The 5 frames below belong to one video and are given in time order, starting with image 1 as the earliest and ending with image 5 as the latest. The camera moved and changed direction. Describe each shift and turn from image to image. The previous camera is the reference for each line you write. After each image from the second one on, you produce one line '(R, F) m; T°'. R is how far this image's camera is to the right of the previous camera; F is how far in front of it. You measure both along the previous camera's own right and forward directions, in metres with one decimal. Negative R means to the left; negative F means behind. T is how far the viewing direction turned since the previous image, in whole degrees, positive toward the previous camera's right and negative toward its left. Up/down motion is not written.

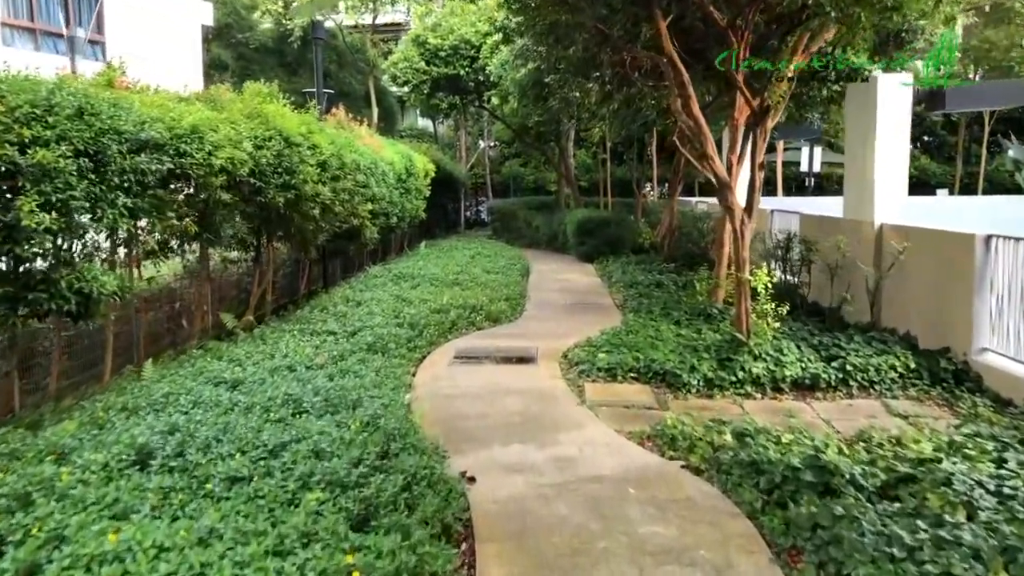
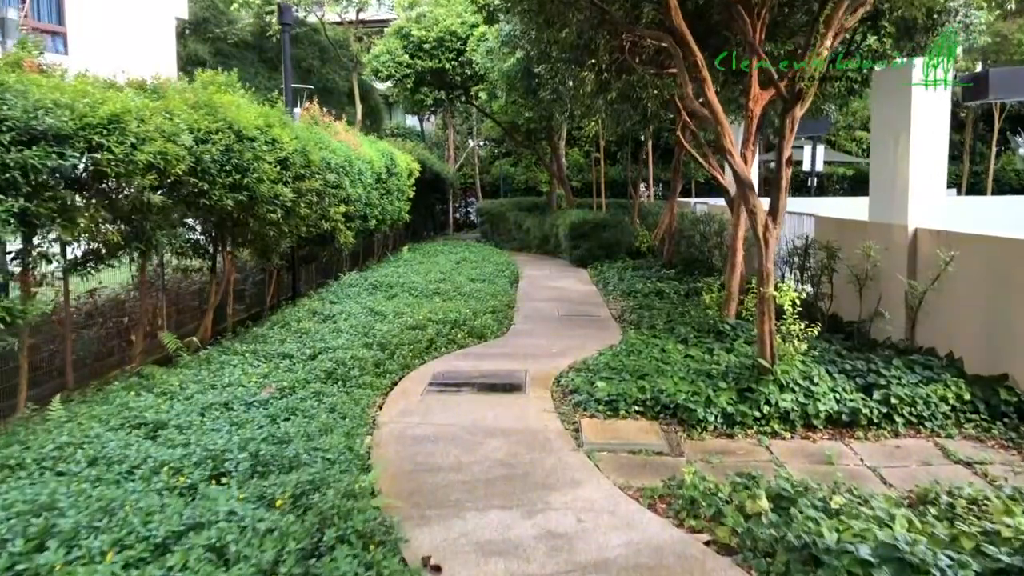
(+0.1, +1.0) m; +1°
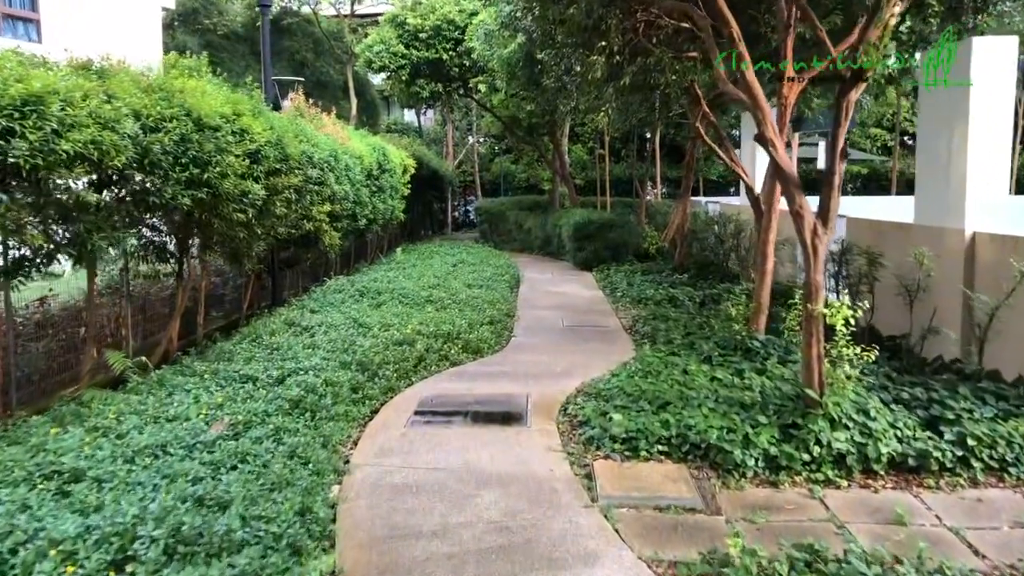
(0.0, +0.9) m; 0°
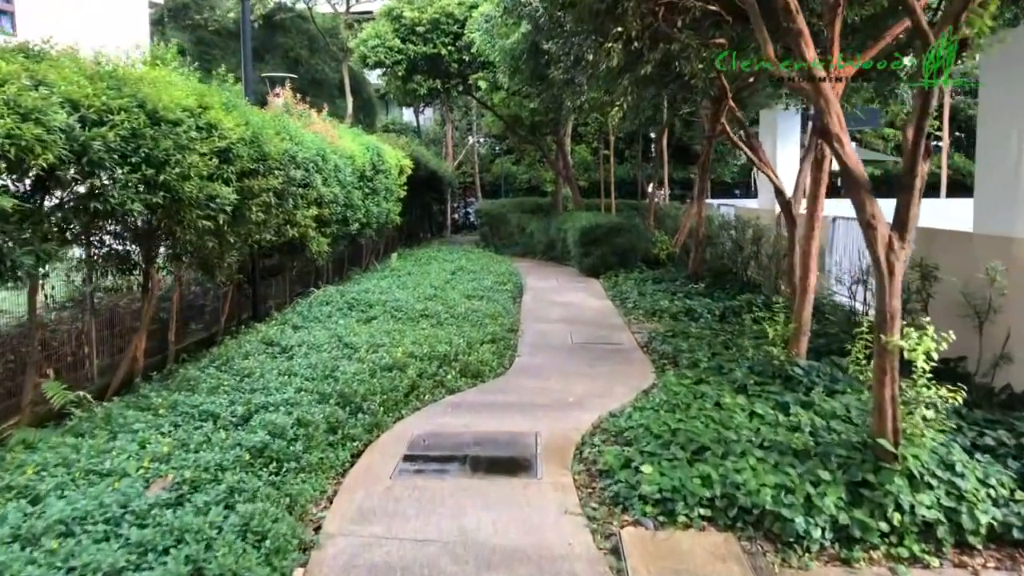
(0.0, +0.8) m; 0°
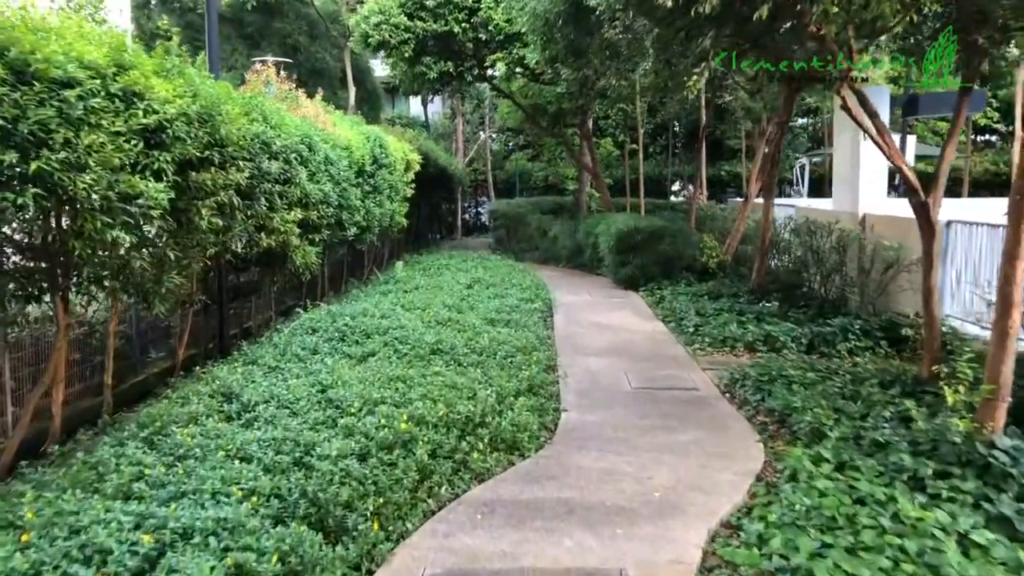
(-0.3, +1.8) m; -1°
